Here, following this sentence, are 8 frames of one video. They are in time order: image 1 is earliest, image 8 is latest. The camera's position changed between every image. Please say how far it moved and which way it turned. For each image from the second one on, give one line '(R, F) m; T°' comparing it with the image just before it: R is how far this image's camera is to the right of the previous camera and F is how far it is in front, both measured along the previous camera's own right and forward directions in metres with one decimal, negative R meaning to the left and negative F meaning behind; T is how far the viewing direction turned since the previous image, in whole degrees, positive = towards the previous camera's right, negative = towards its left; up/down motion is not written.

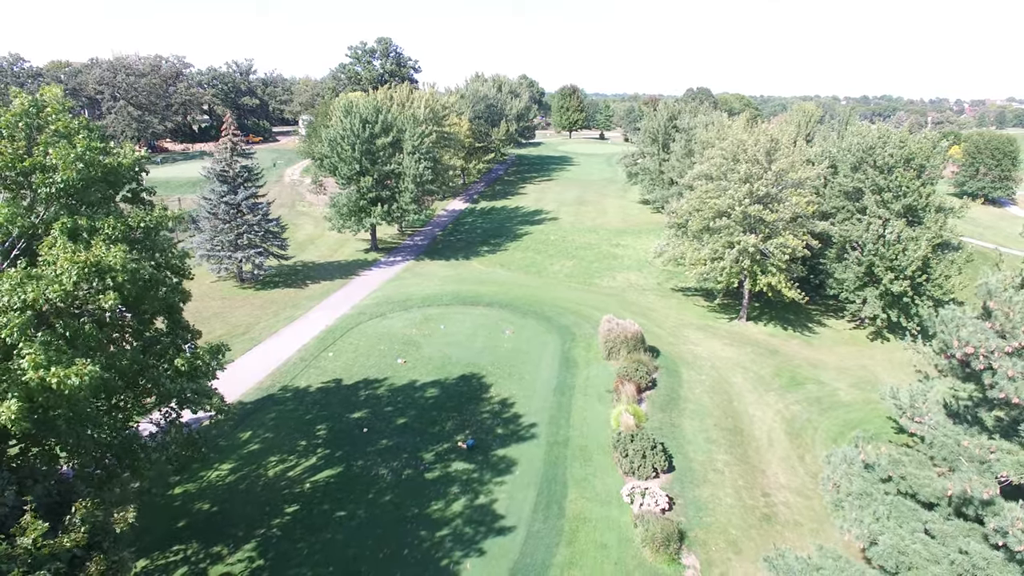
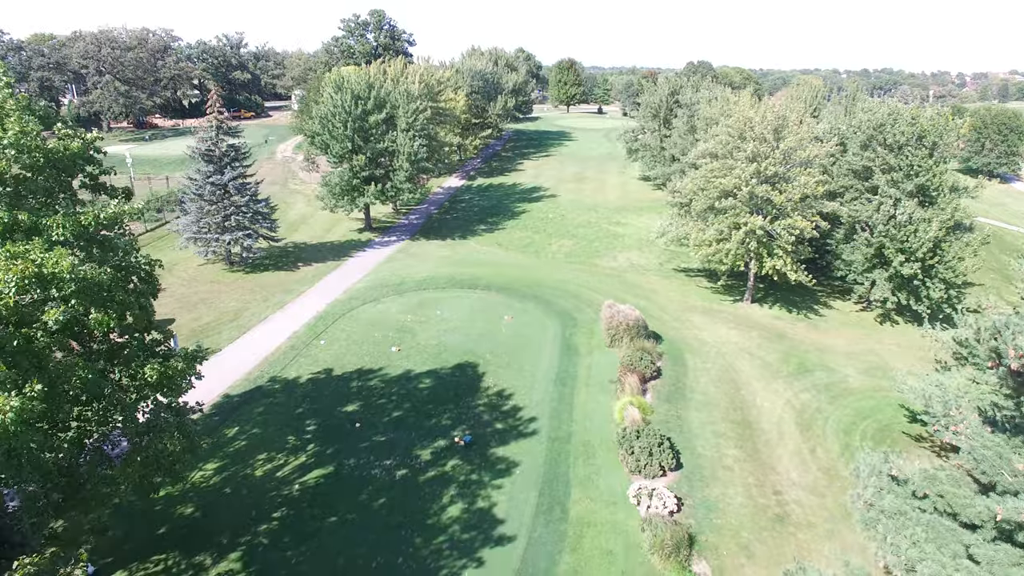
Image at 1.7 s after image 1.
(-0.1, +1.0) m; 0°
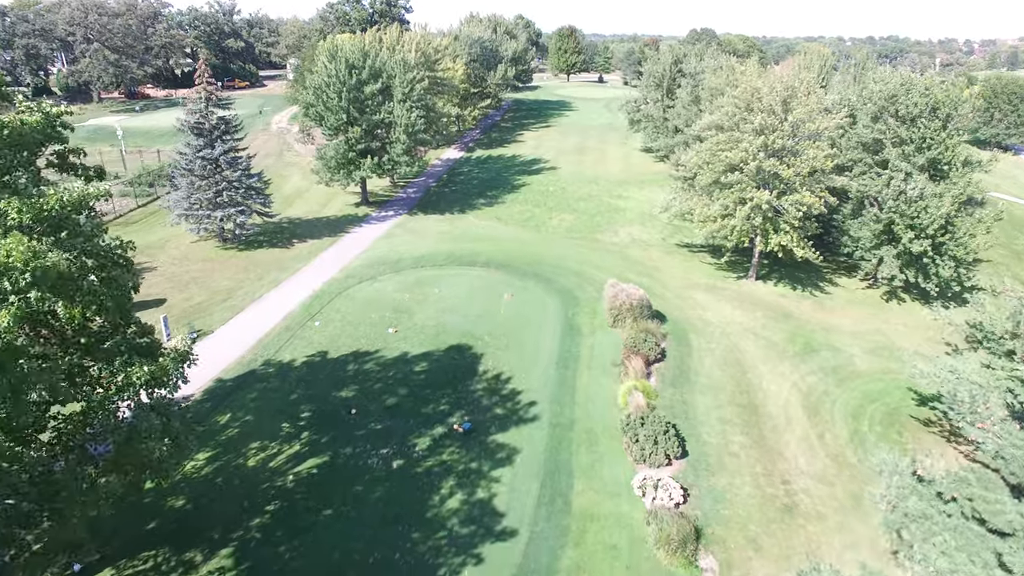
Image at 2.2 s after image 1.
(0.0, +0.7) m; 0°
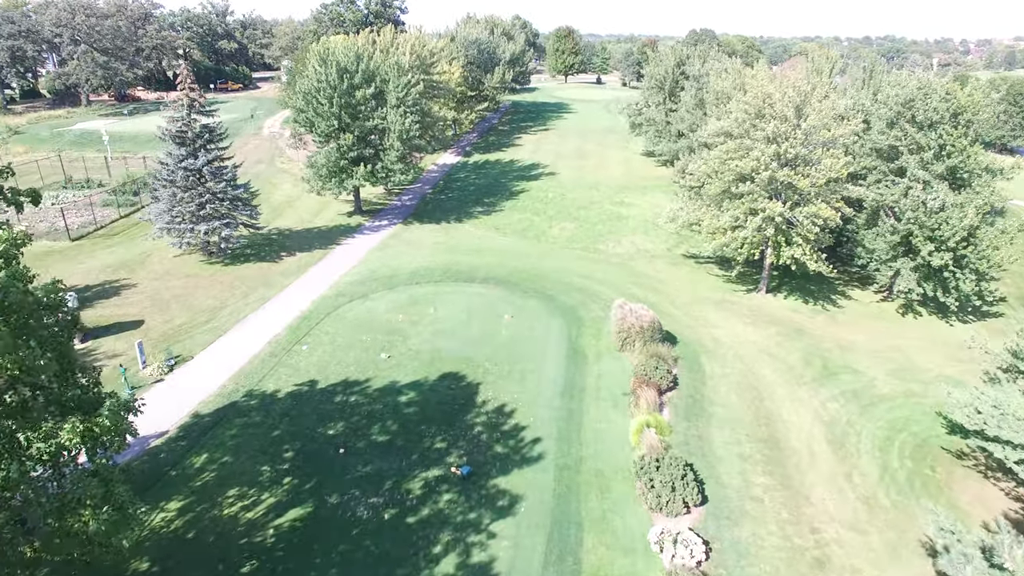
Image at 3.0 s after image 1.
(-0.1, +1.5) m; 0°
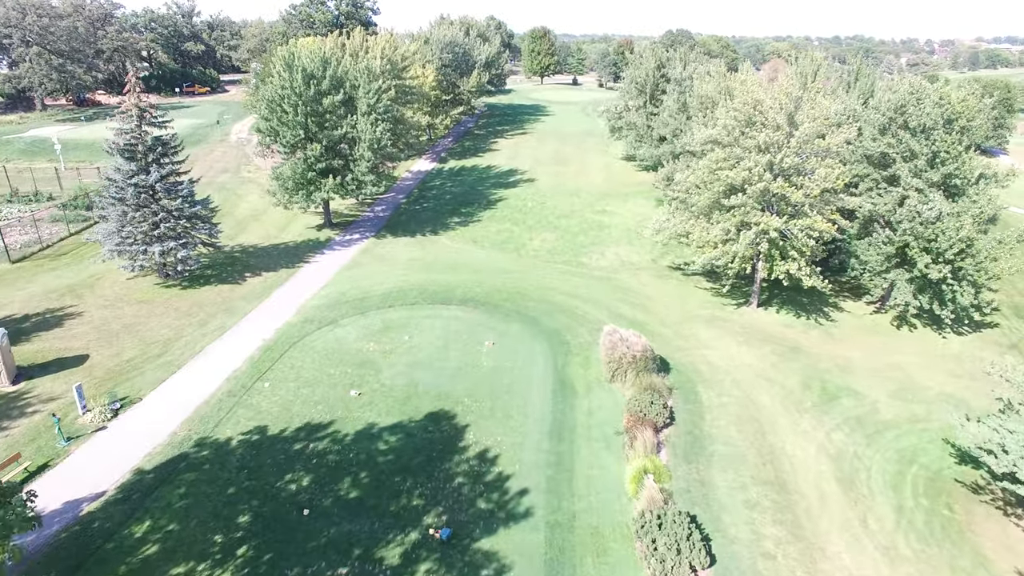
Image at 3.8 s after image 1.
(-0.1, +1.7) m; +2°
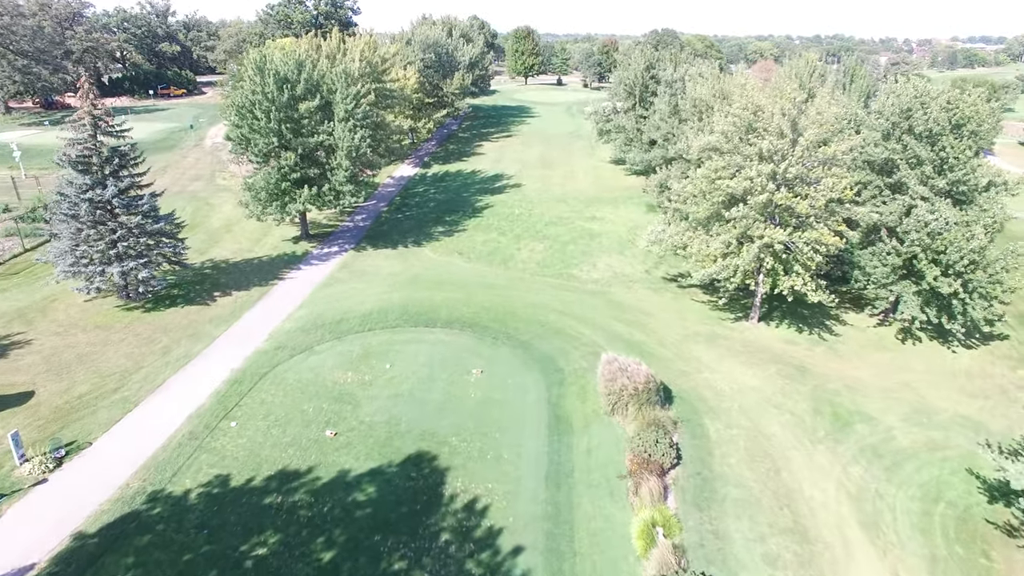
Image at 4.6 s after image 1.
(-0.1, +1.7) m; +1°
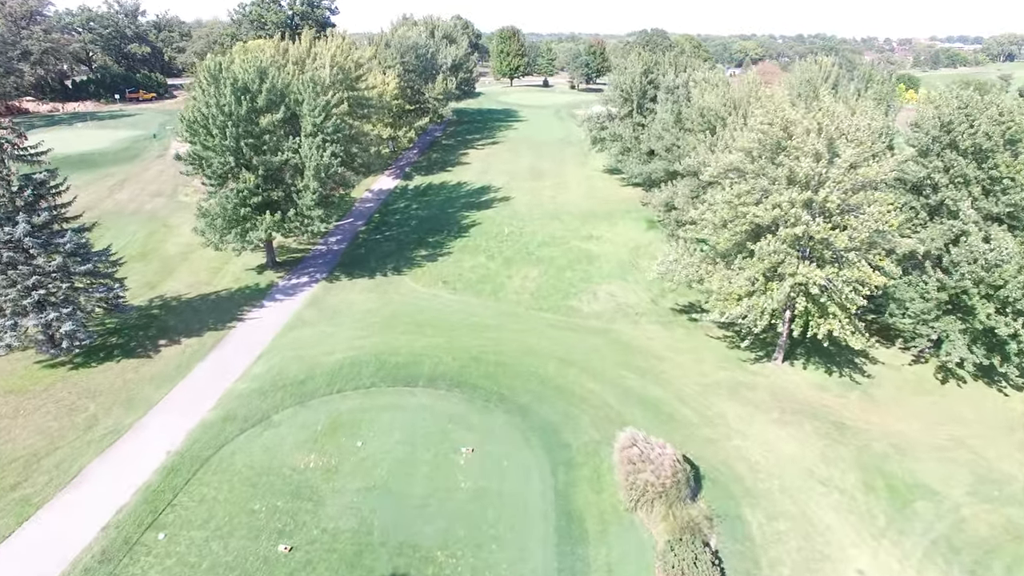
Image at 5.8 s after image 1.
(-0.3, +3.5) m; +1°
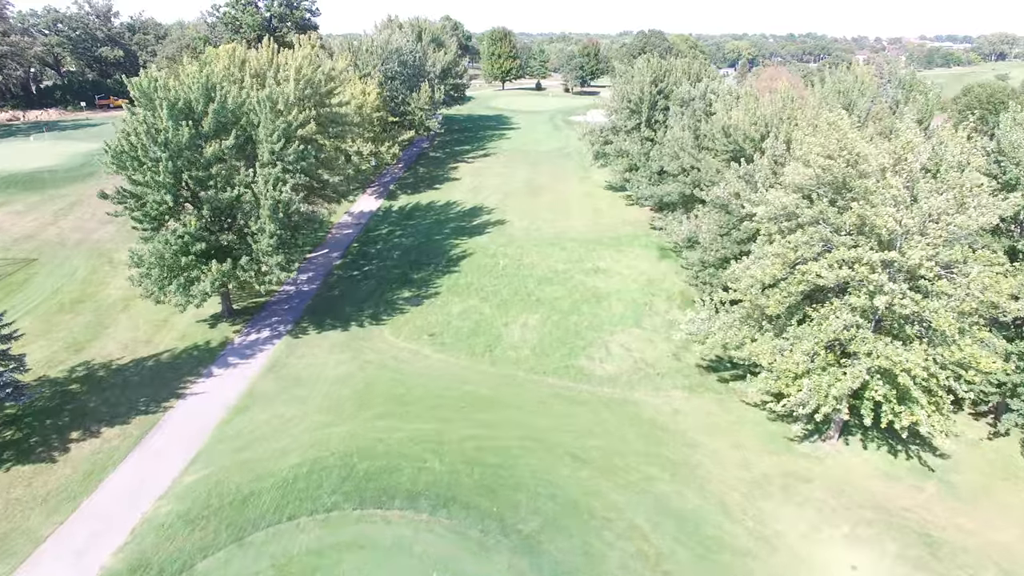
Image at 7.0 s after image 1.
(-0.2, +4.6) m; +1°
